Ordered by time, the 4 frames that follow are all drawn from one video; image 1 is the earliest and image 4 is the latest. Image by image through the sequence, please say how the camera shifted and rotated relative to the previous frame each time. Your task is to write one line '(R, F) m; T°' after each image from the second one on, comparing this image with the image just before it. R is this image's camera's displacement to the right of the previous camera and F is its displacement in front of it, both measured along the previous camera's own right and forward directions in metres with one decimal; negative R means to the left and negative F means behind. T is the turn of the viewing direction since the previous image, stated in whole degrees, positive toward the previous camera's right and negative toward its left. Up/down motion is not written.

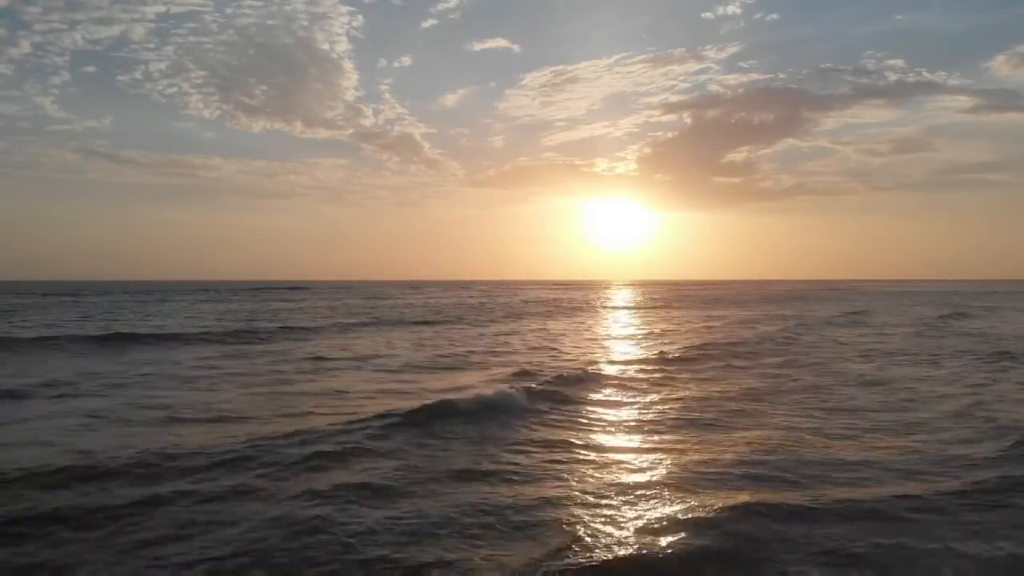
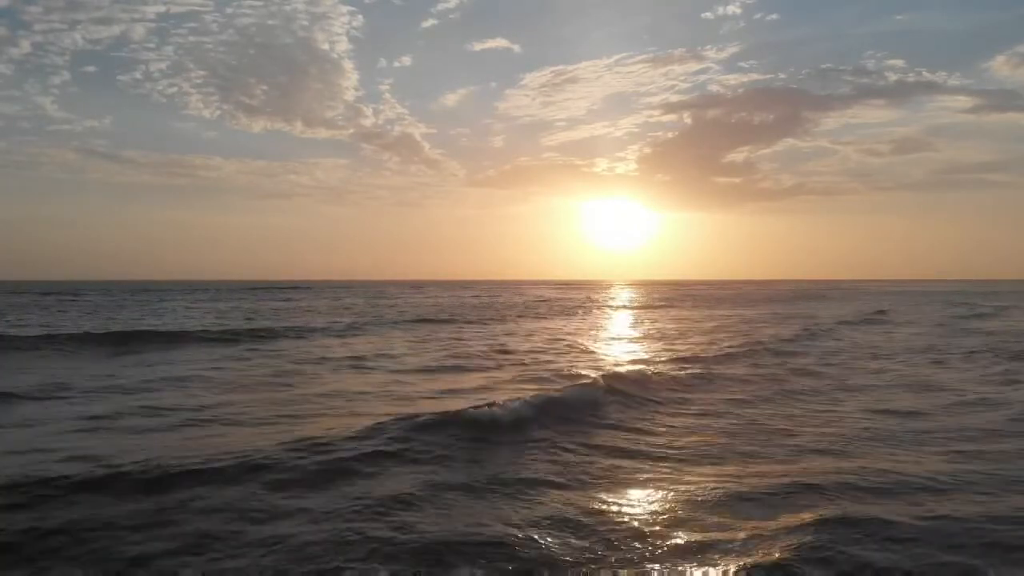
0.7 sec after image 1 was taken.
(-1.7, -1.7) m; 0°
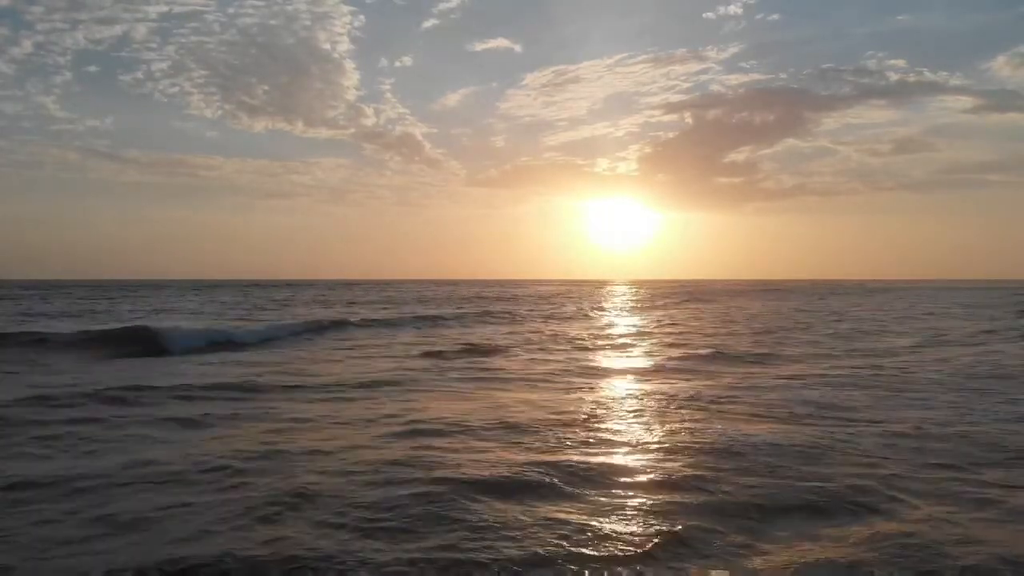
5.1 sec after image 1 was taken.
(-1.3, +0.5) m; 0°
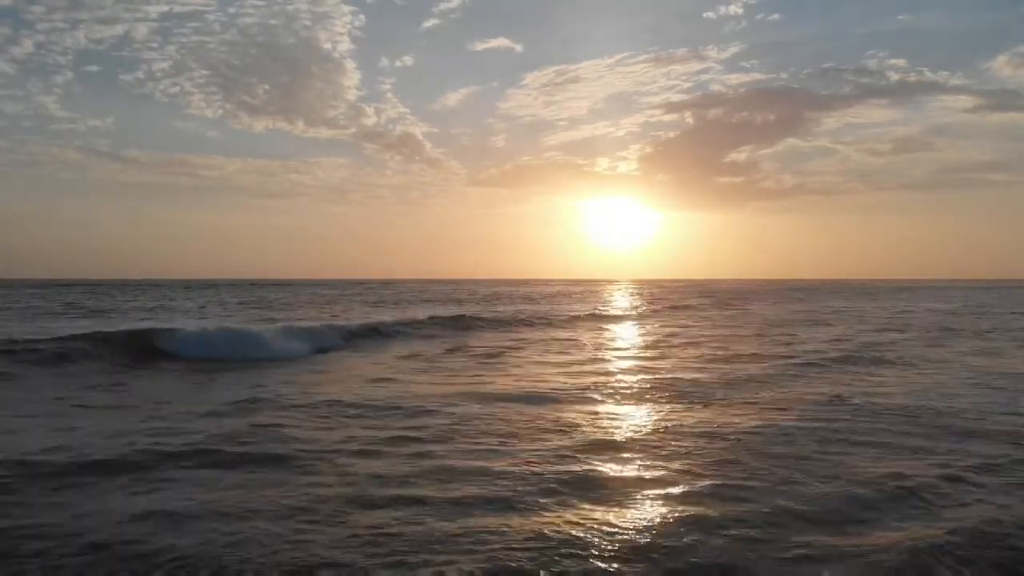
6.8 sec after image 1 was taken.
(-0.9, -2.0) m; 0°
